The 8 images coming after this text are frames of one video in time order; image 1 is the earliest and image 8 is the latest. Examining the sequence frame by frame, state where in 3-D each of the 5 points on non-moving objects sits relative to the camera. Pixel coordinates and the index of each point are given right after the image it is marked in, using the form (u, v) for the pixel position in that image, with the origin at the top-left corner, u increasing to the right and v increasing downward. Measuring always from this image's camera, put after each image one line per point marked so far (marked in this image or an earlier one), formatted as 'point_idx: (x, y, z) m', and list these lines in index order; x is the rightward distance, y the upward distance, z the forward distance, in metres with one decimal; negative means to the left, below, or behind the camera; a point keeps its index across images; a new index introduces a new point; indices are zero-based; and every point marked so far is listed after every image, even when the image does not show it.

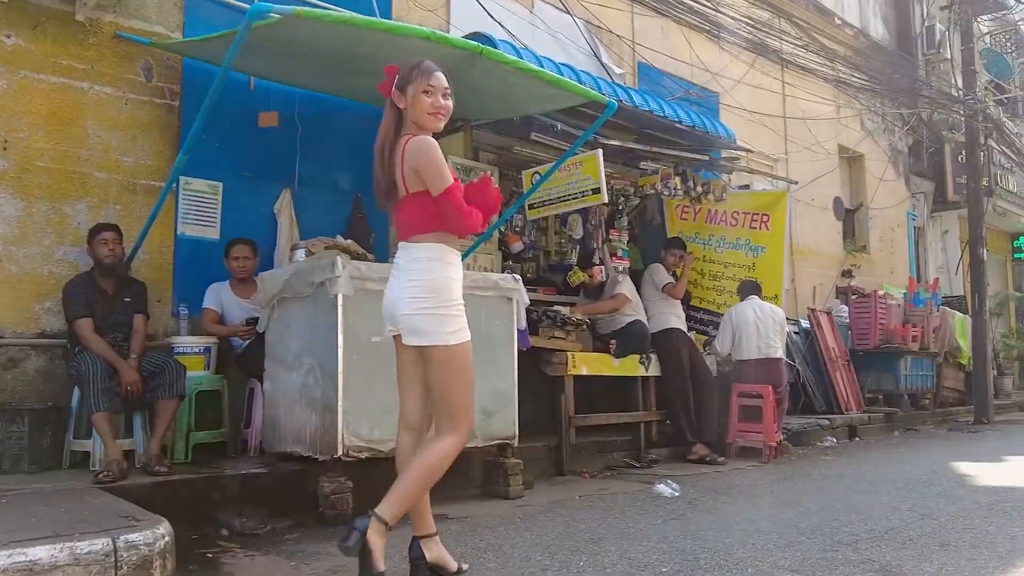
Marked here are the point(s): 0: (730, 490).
0: (+1.3, -1.2, +4.6) m
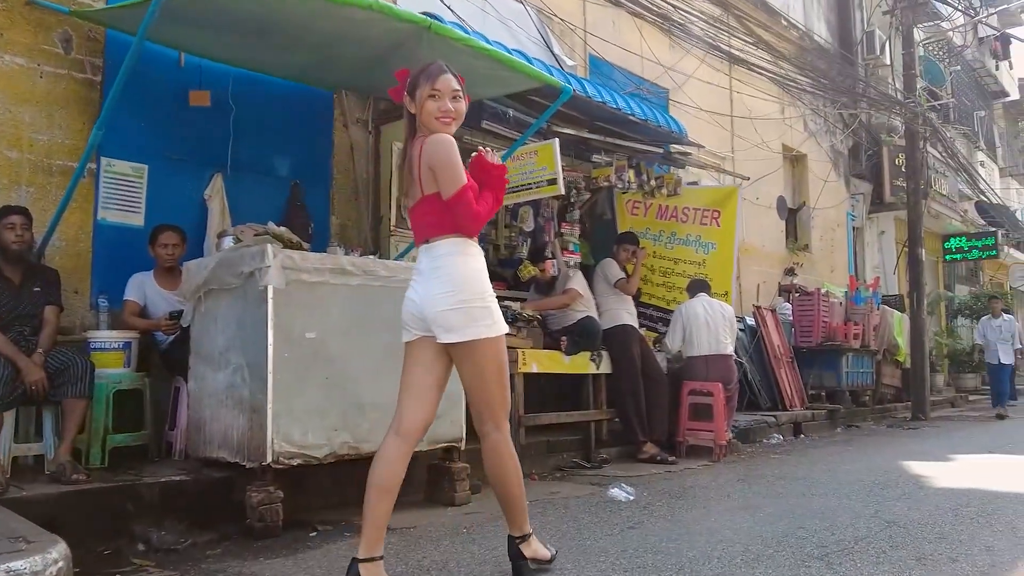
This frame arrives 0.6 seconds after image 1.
0: (+1.0, -1.2, +4.5) m
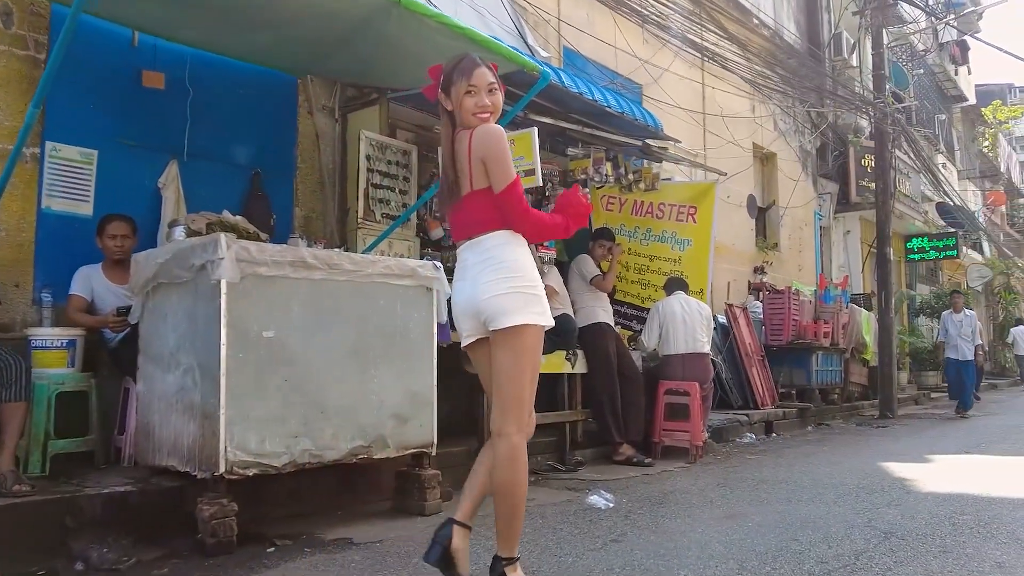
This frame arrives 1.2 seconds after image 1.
0: (+0.9, -1.2, +4.3) m
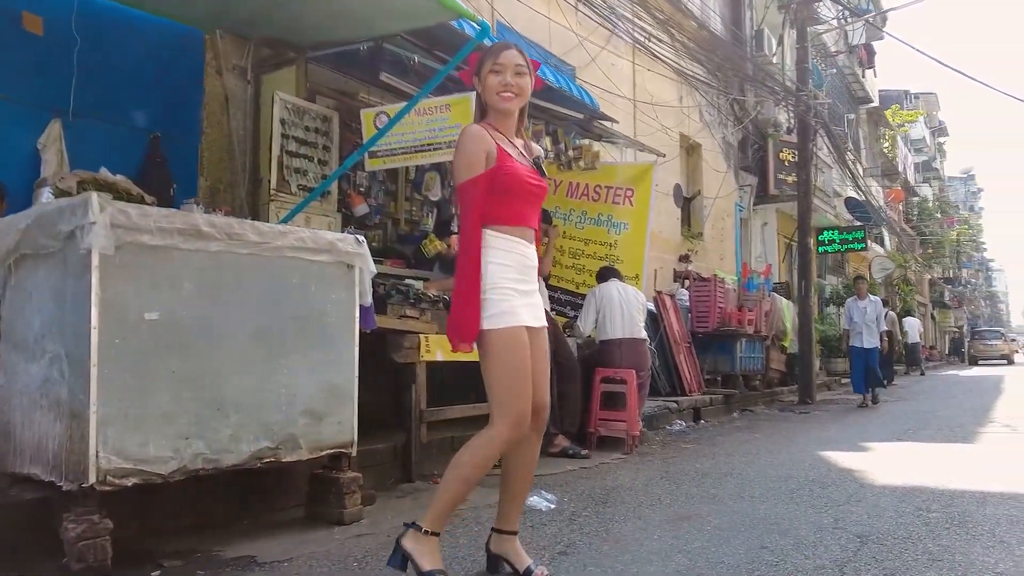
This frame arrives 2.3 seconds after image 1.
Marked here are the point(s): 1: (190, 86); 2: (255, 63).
0: (+0.5, -1.1, +3.9) m
1: (-2.2, +1.4, +5.2) m
2: (-1.9, +1.6, +5.4) m
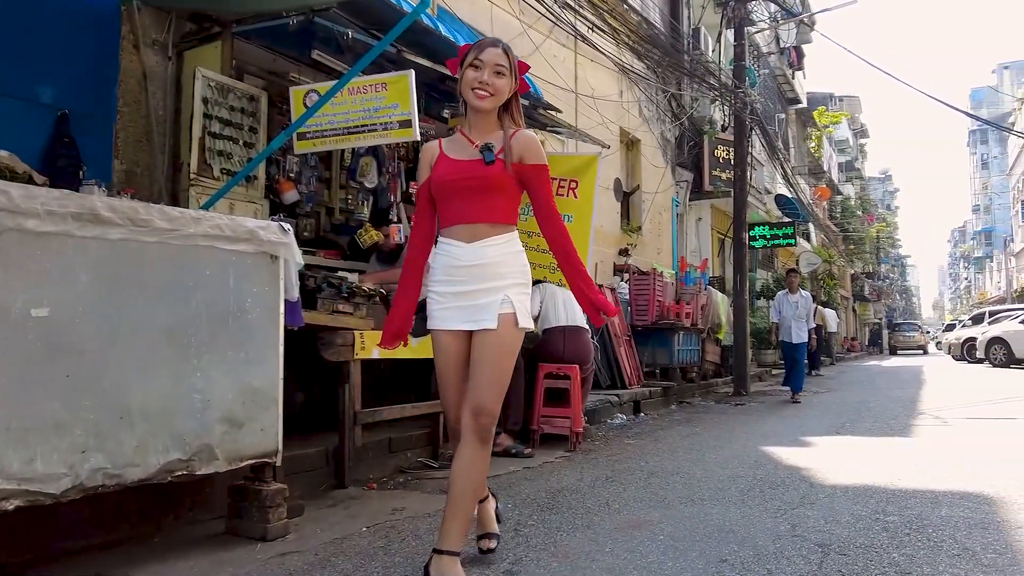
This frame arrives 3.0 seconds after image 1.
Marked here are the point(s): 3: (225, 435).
0: (+0.2, -1.1, +3.7) m
1: (-2.6, +1.4, +4.7) m
2: (-2.2, +1.7, +5.0) m
3: (-1.1, -0.6, +2.9) m
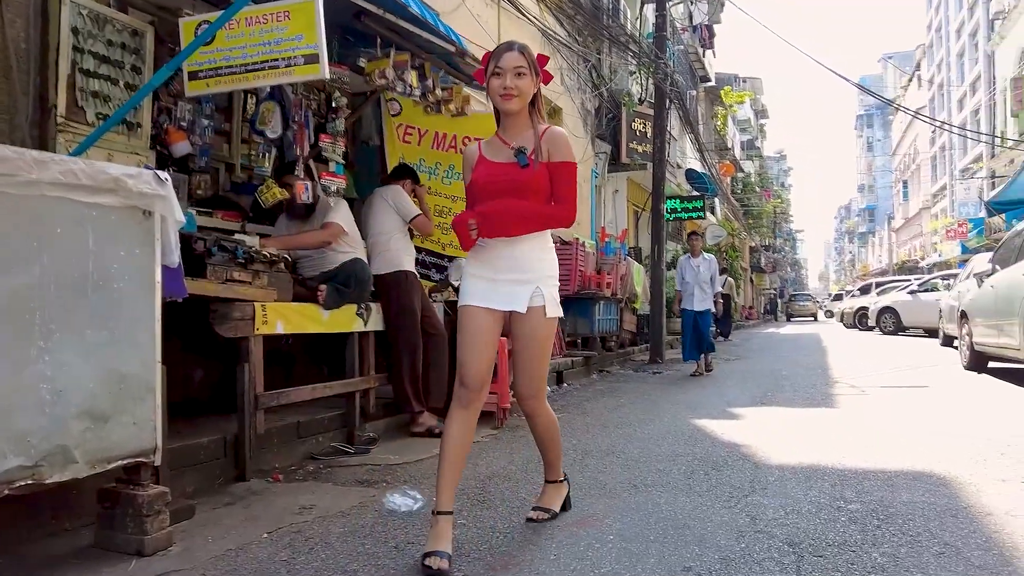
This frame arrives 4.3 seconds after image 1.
0: (-0.1, -0.9, +3.4) m
1: (-3.0, +1.6, +3.9) m
2: (-2.7, +1.9, +4.2) m
3: (-1.3, -0.4, +2.3) m
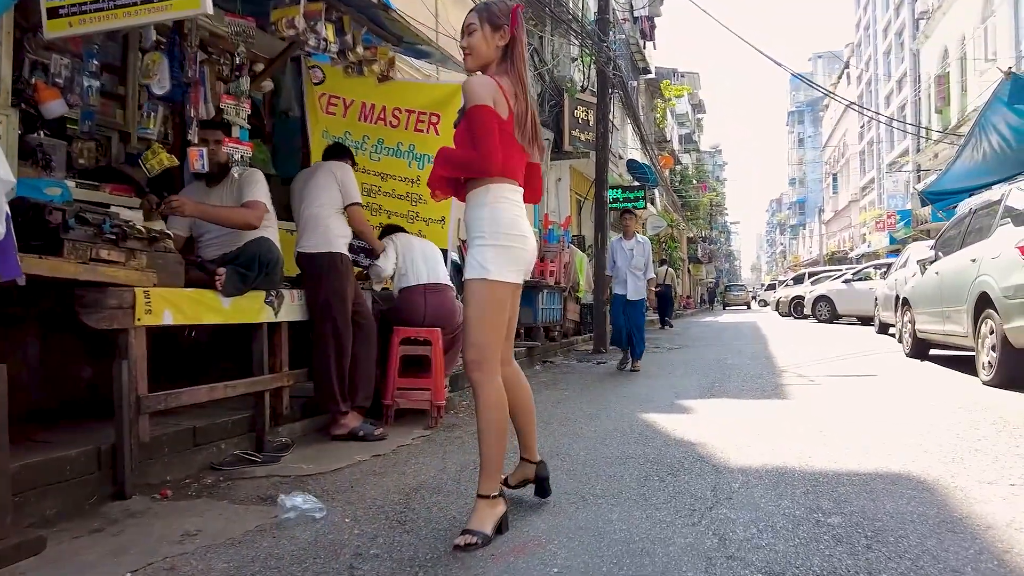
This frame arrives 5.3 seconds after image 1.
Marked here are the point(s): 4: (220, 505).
0: (-0.4, -0.8, +2.9) m
1: (-3.3, +1.7, +3.2) m
2: (-3.0, +2.0, +3.5) m
3: (-1.5, -0.4, +1.7) m
4: (-1.2, -0.9, +3.1) m
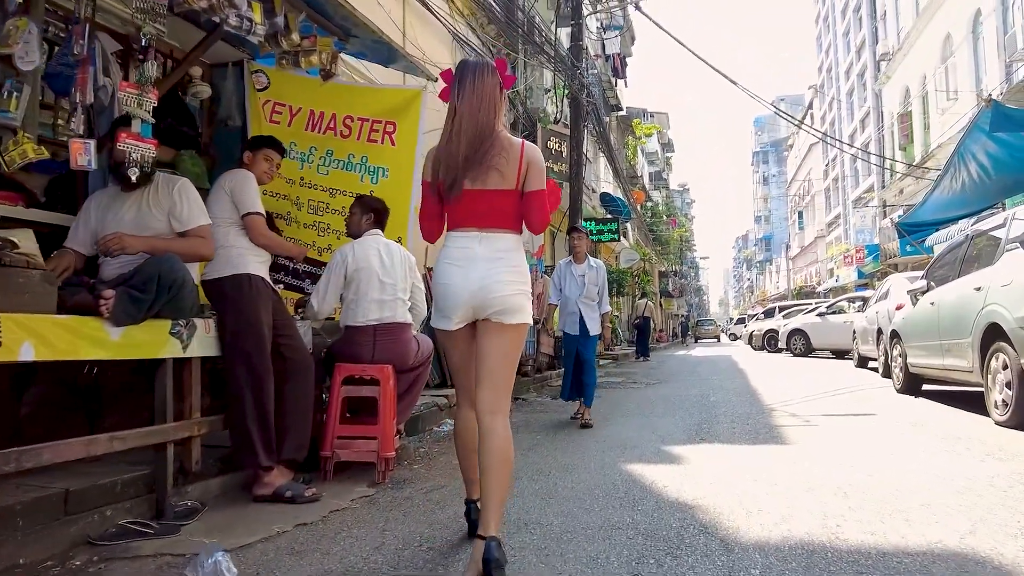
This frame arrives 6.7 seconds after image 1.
0: (-0.5, -0.9, +2.1) m
1: (-3.5, +1.6, +2.5) m
2: (-3.2, +1.9, +2.8) m
3: (-1.6, -0.4, +1.0) m
4: (-1.3, -1.0, +2.3) m
